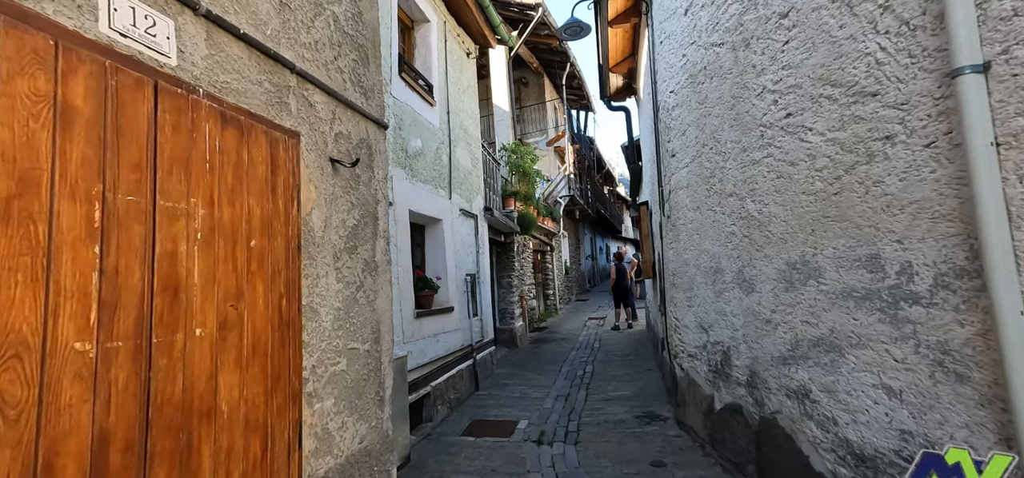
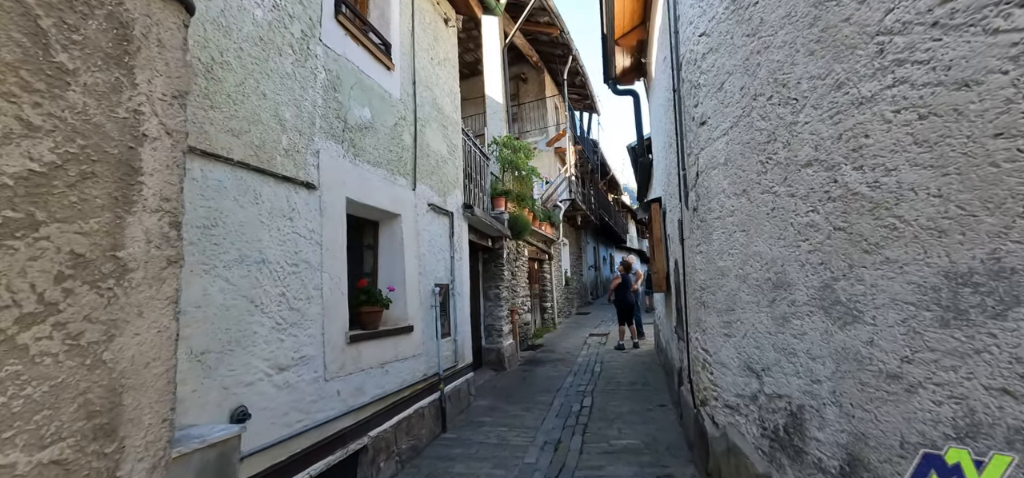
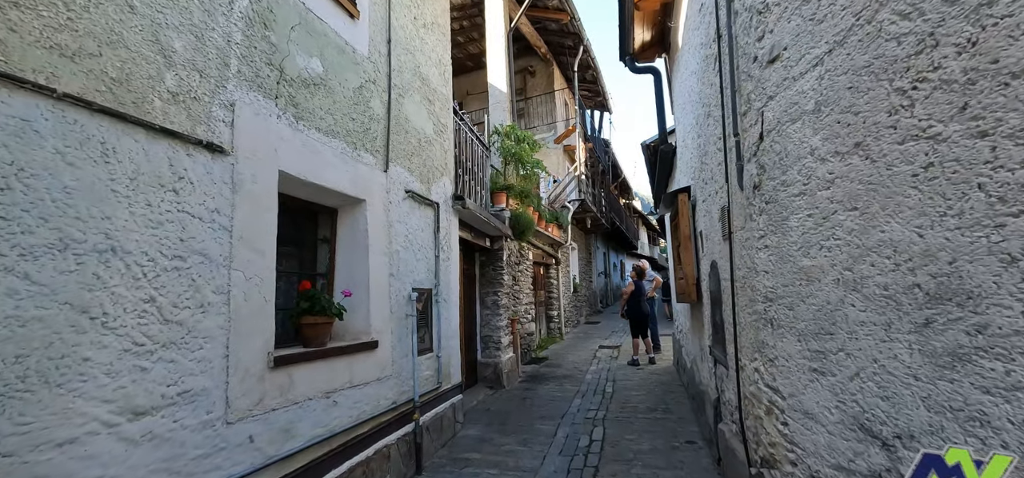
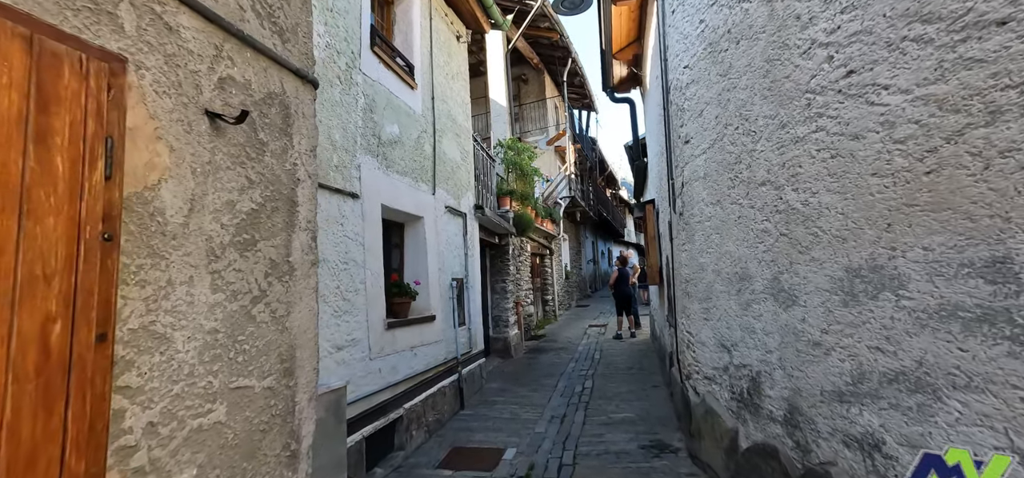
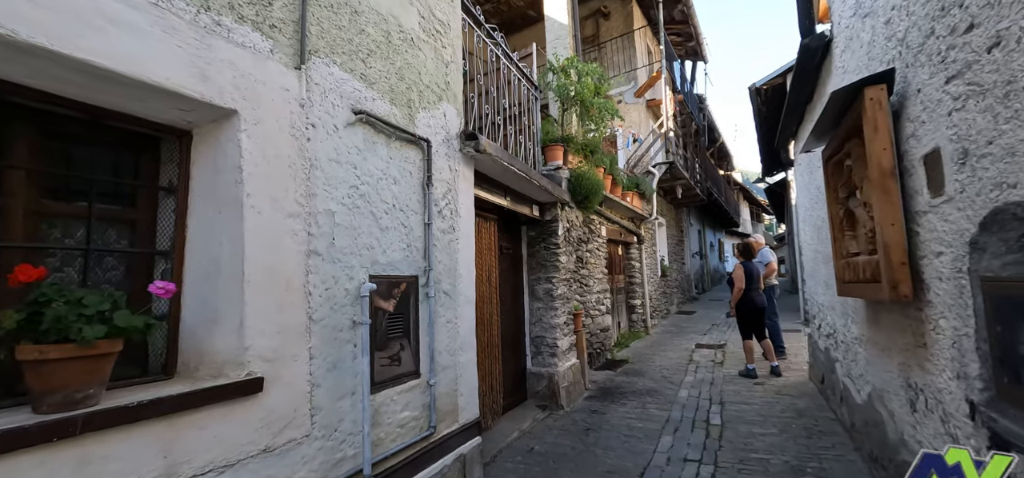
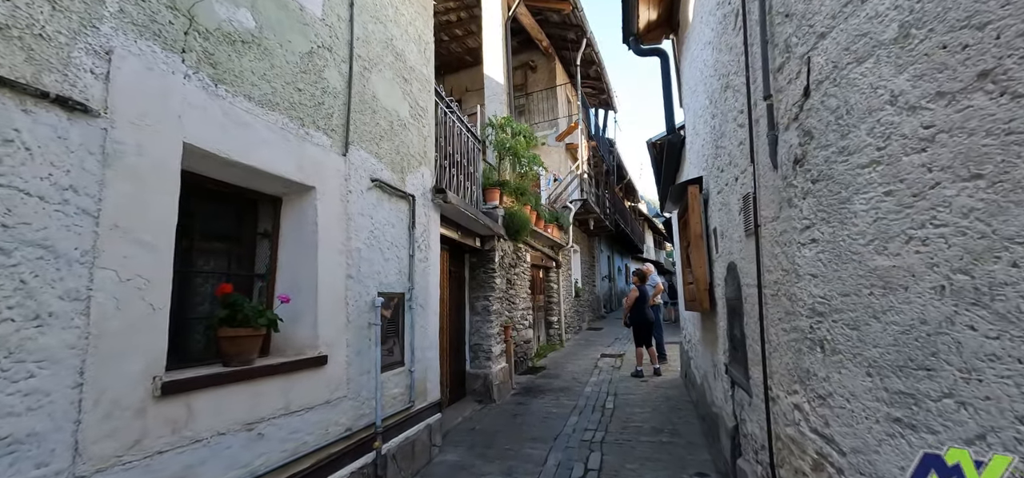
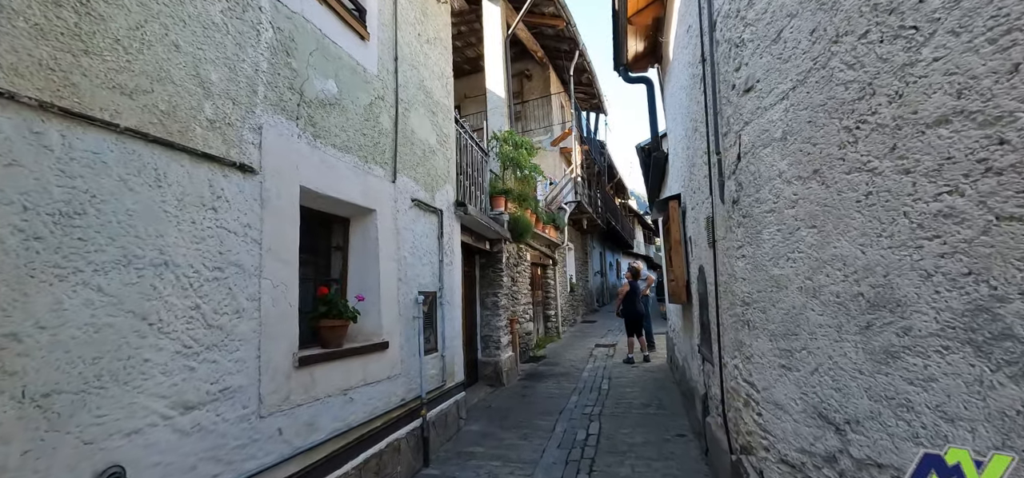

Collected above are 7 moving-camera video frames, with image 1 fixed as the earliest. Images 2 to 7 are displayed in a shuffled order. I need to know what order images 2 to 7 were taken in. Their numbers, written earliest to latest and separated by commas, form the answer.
4, 2, 7, 3, 6, 5
